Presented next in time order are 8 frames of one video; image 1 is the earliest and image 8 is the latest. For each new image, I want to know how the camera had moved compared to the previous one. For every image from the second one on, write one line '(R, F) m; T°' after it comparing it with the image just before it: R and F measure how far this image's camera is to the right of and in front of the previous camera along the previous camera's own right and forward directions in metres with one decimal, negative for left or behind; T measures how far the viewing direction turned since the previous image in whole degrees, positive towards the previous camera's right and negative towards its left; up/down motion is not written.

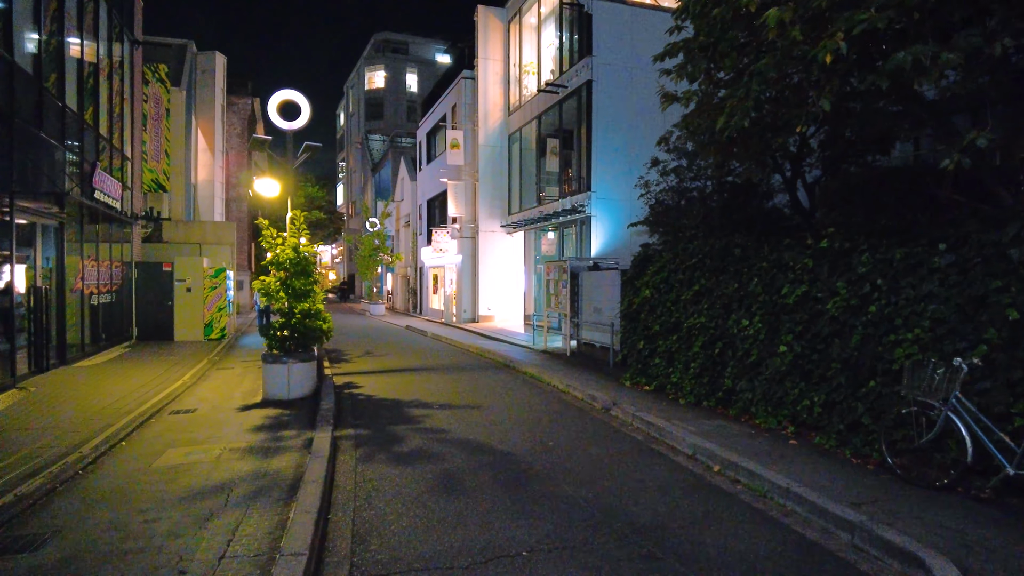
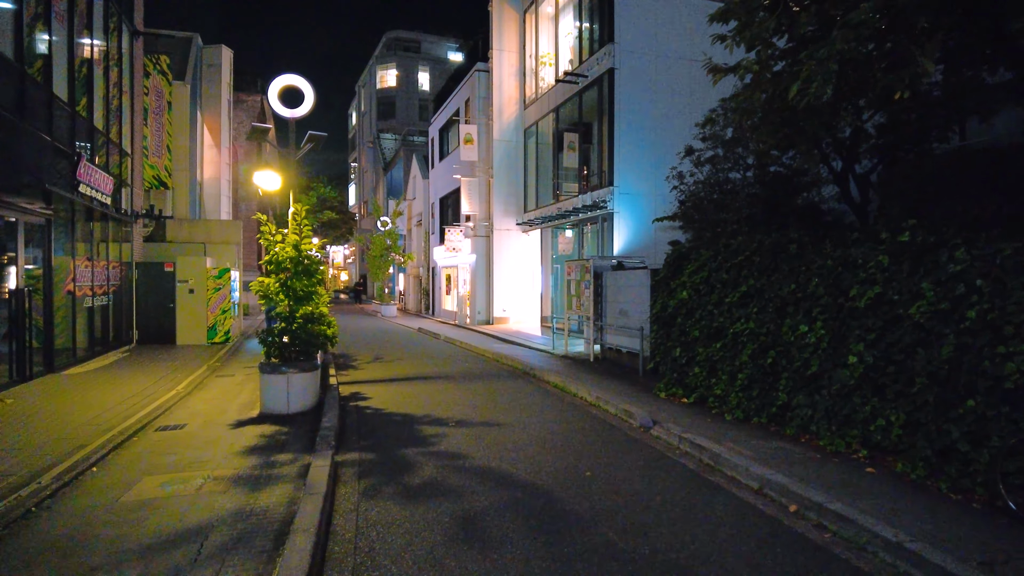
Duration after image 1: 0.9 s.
(-0.2, +1.0) m; -1°
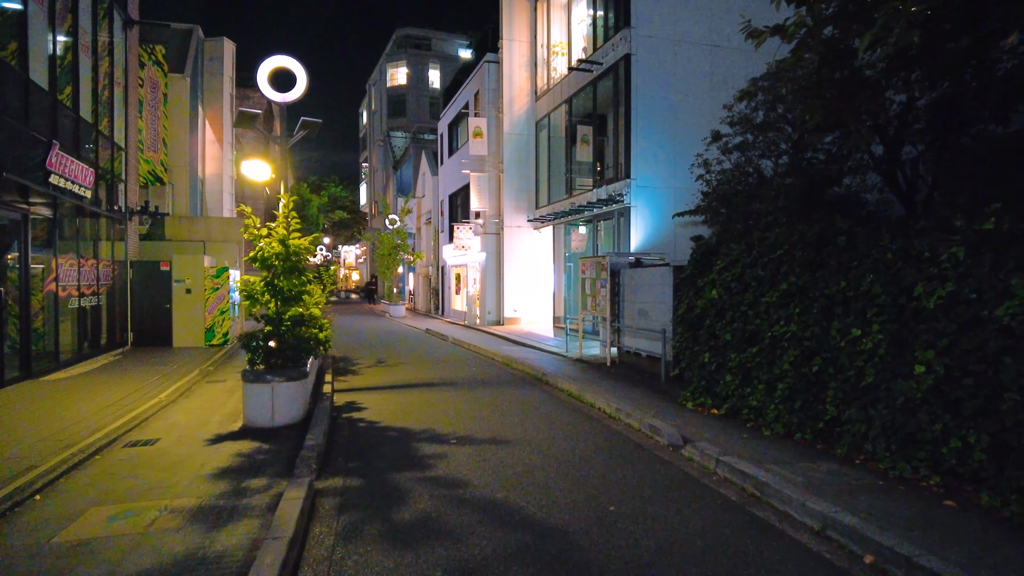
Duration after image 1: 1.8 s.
(0.0, +1.0) m; -1°
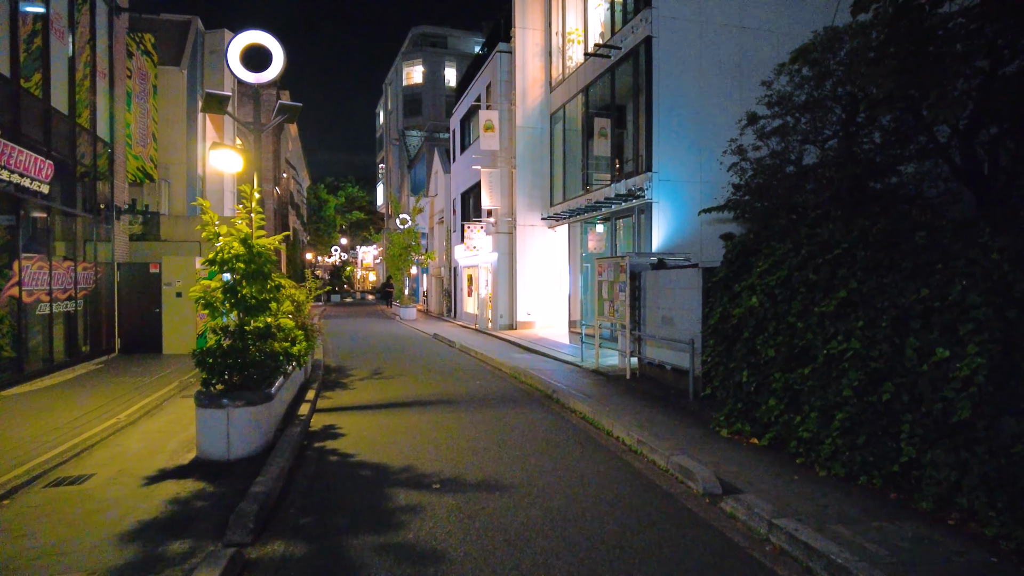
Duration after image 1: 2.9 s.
(+0.2, +1.4) m; -2°
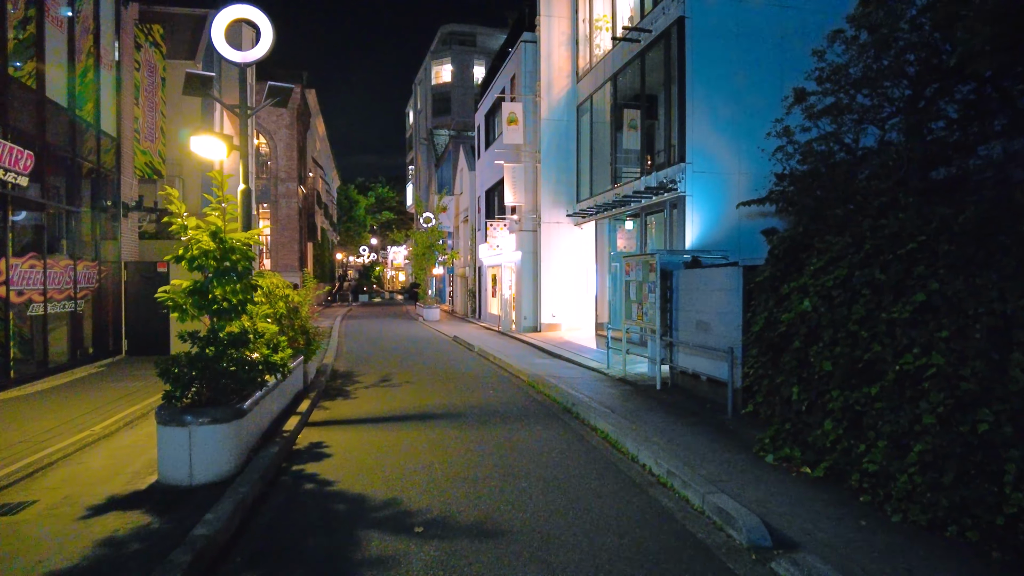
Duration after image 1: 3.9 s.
(+0.2, +1.1) m; -3°
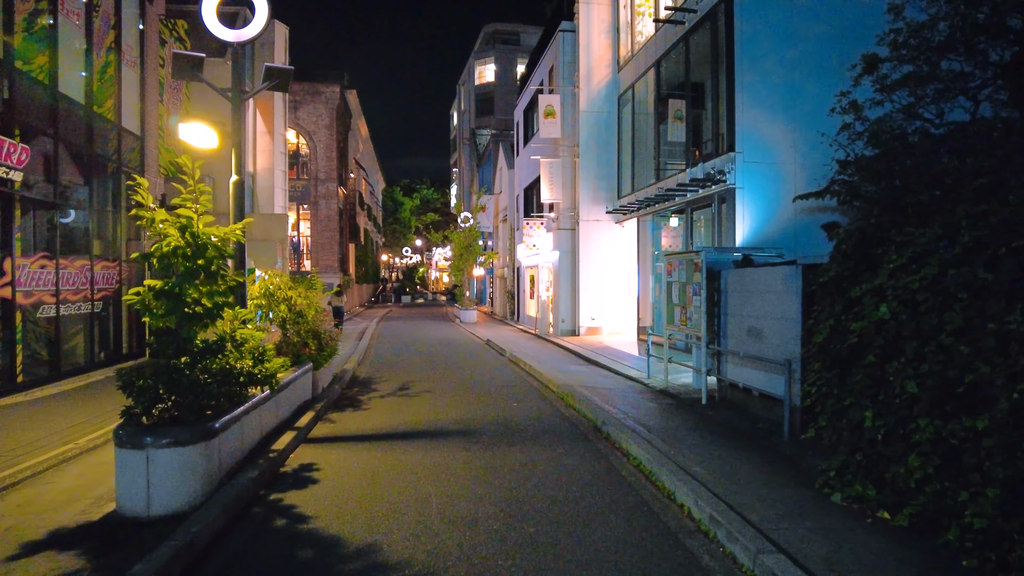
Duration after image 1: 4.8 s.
(+0.3, +1.0) m; -4°
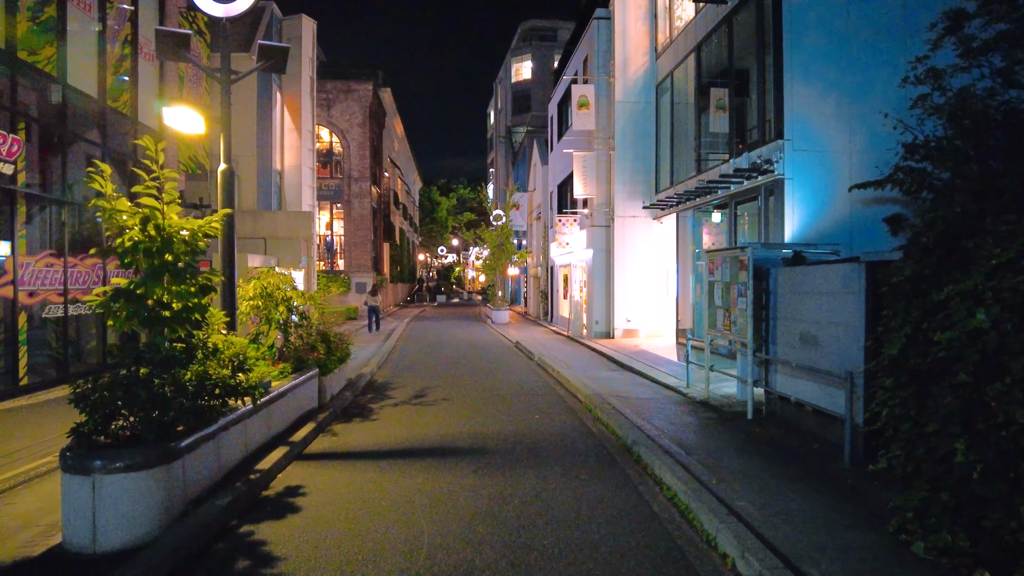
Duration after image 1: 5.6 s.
(+0.2, +0.9) m; -4°
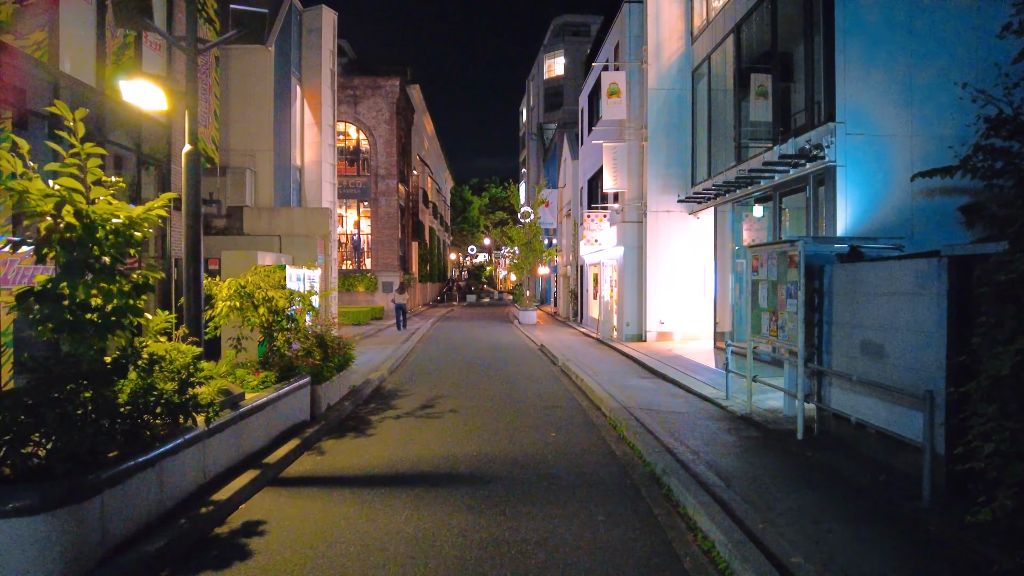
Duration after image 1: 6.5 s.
(+0.3, +1.1) m; -3°
